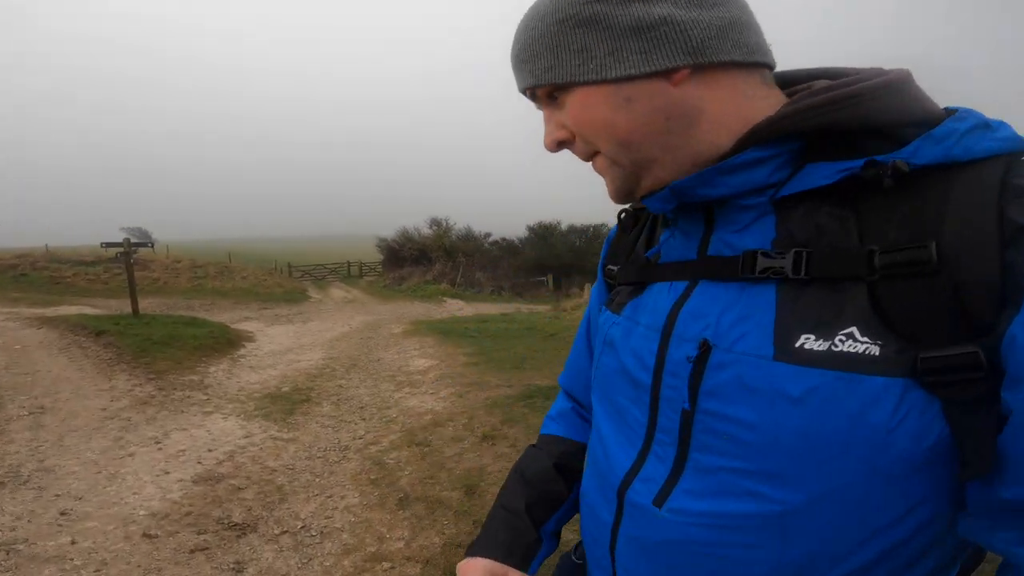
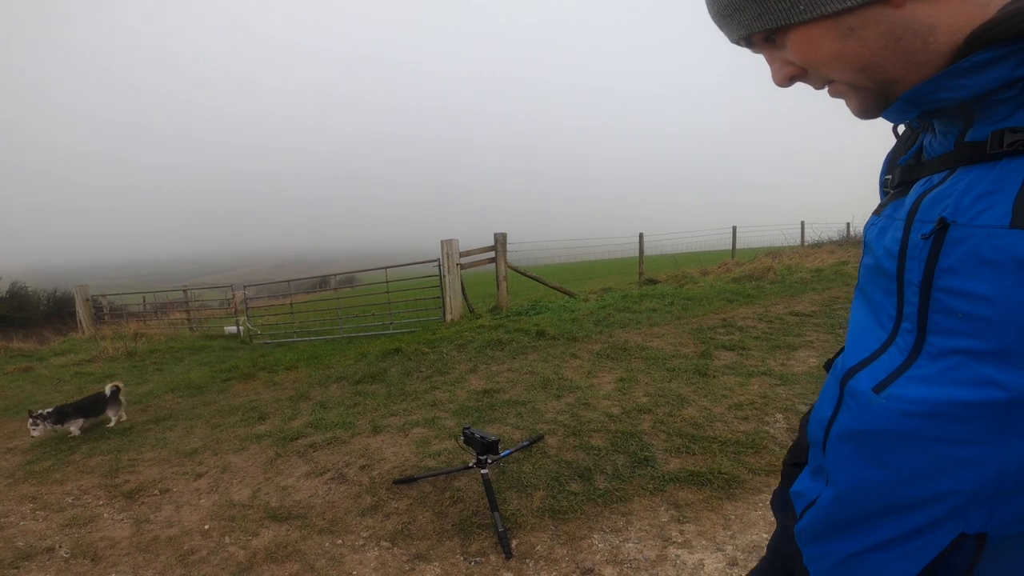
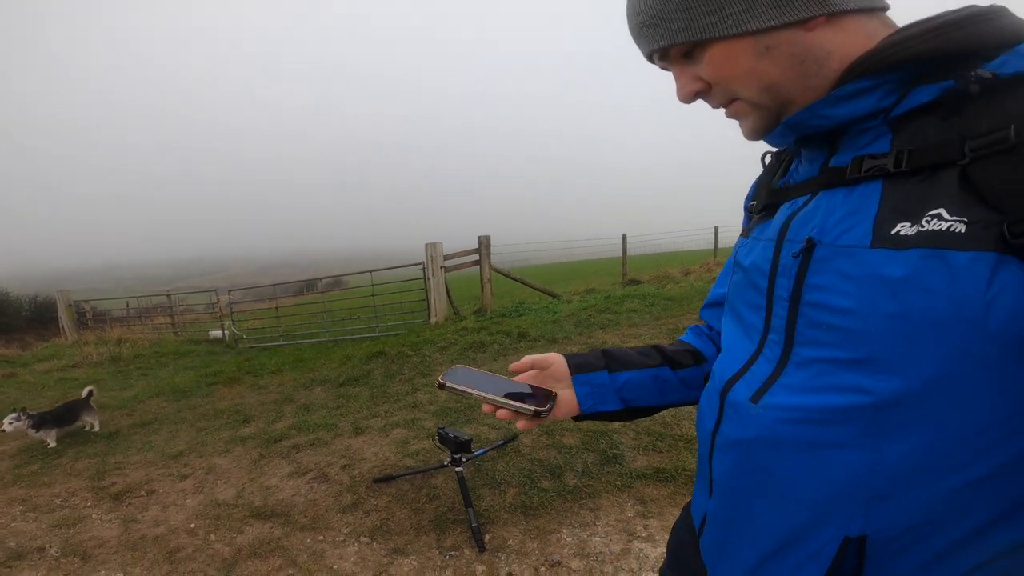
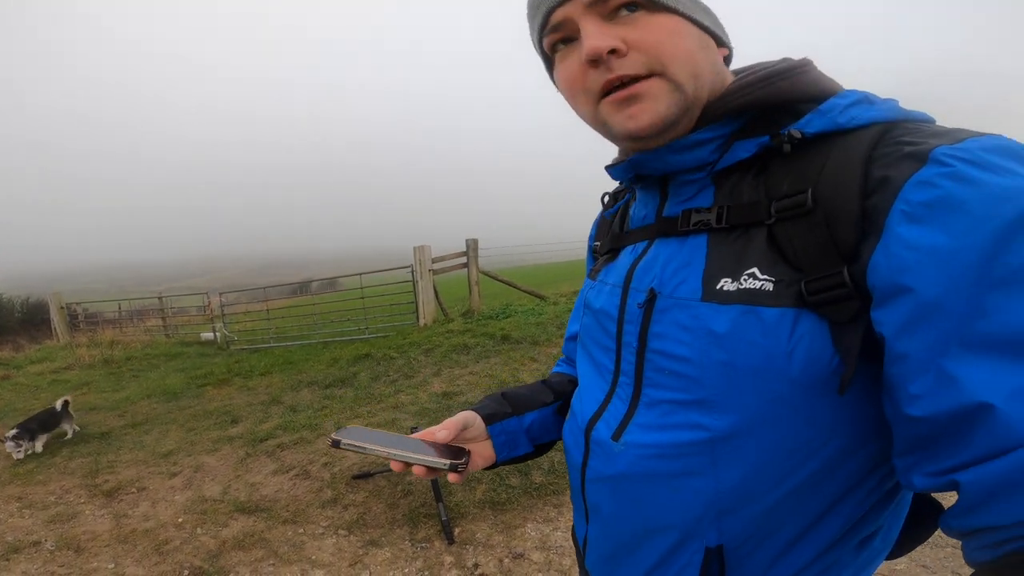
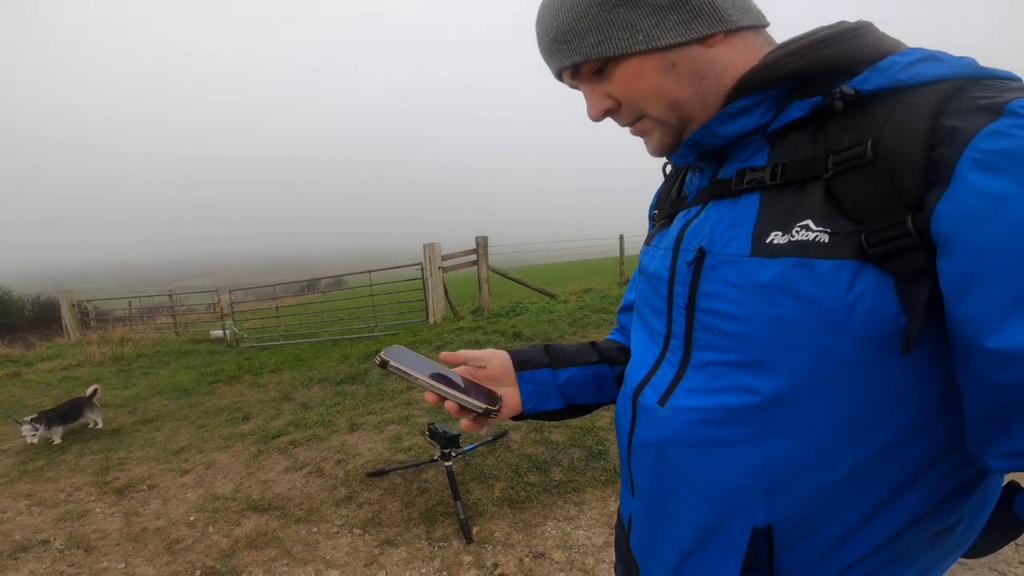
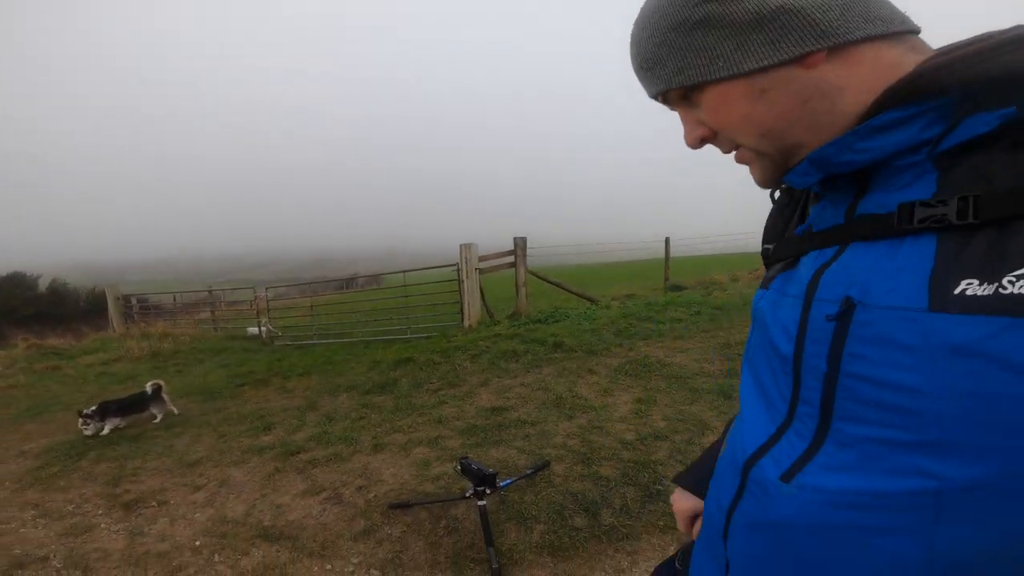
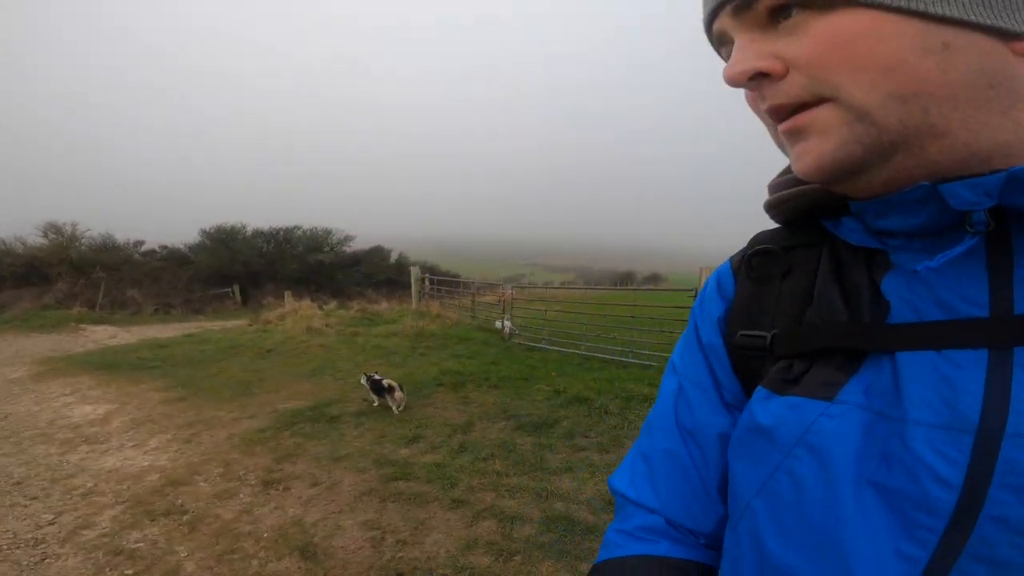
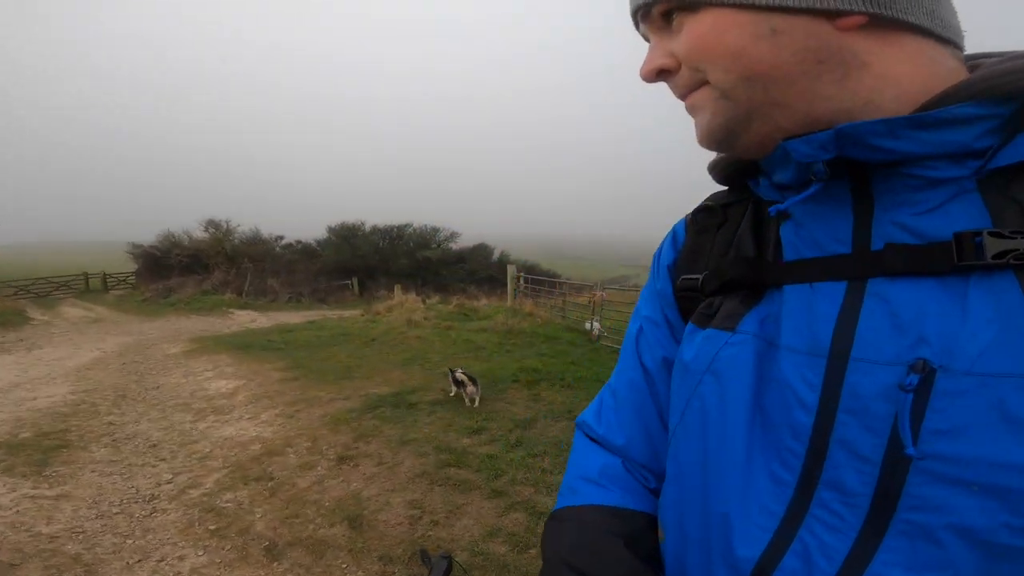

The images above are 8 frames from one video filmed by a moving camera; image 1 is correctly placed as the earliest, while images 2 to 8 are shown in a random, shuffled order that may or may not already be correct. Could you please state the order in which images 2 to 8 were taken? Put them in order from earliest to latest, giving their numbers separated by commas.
8, 7, 6, 2, 3, 5, 4
